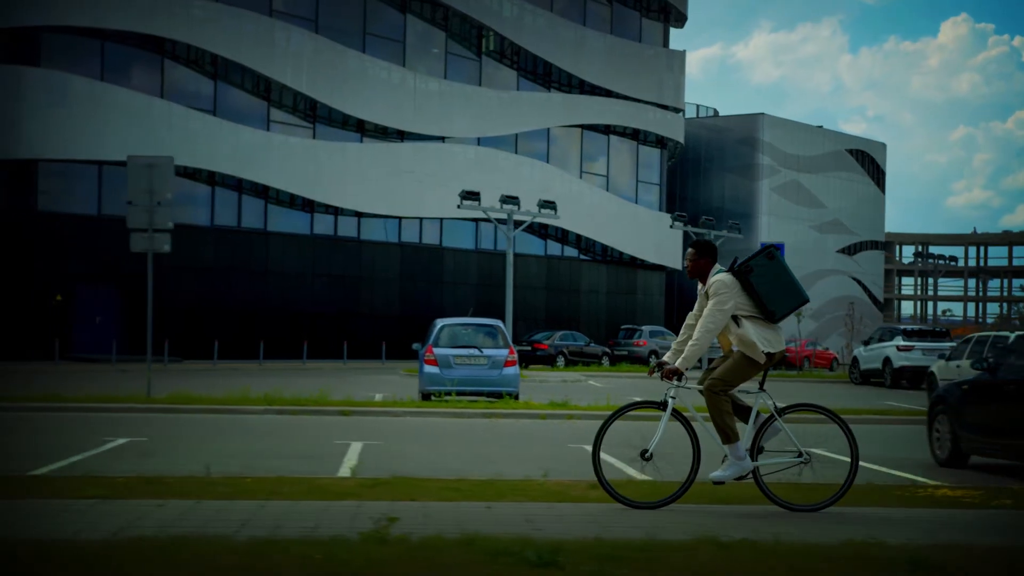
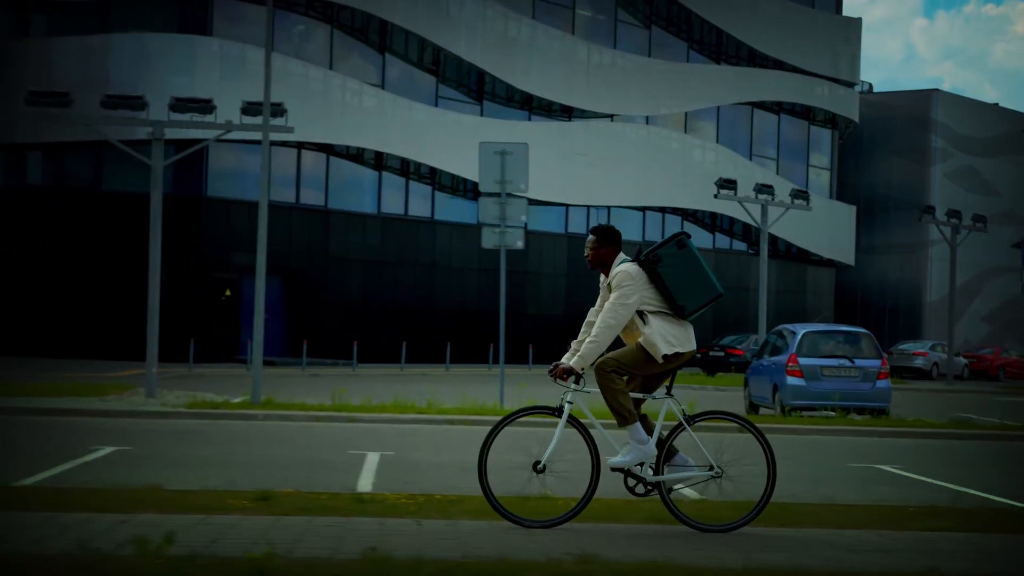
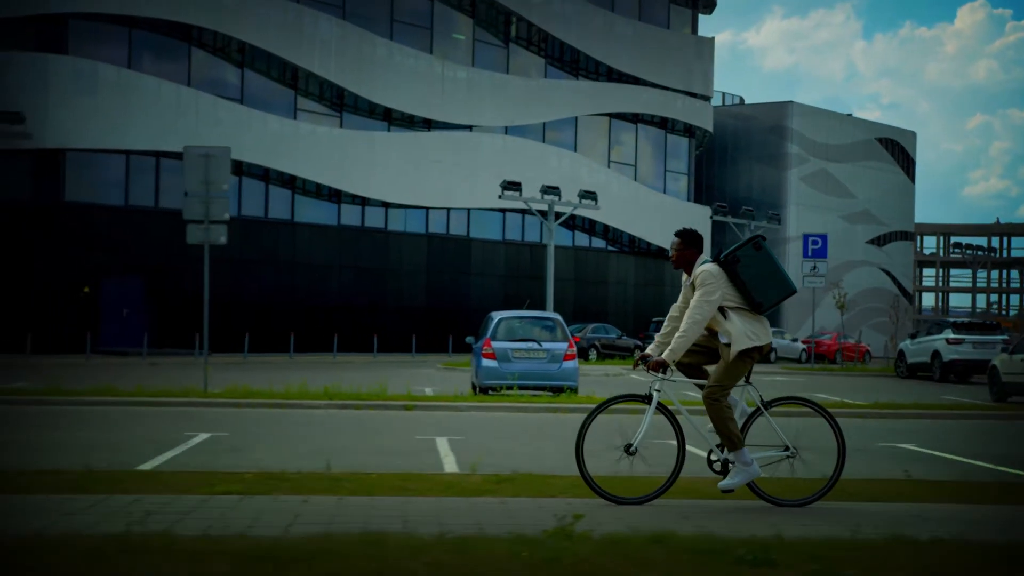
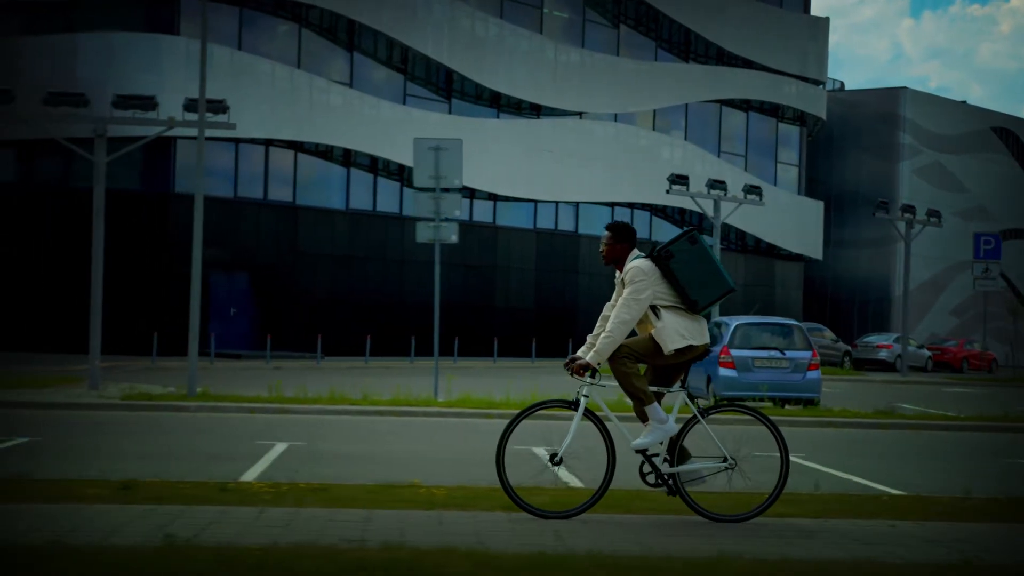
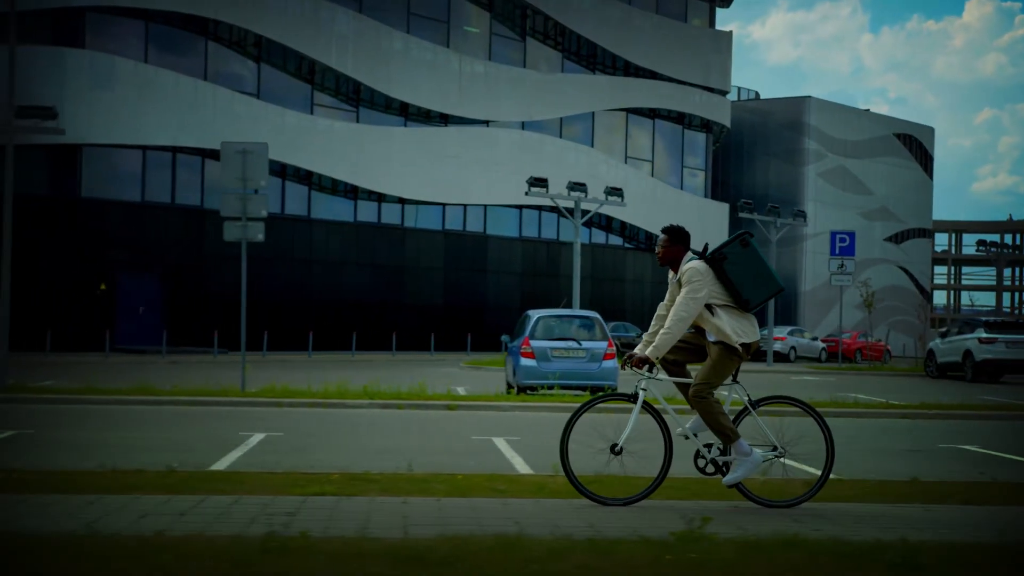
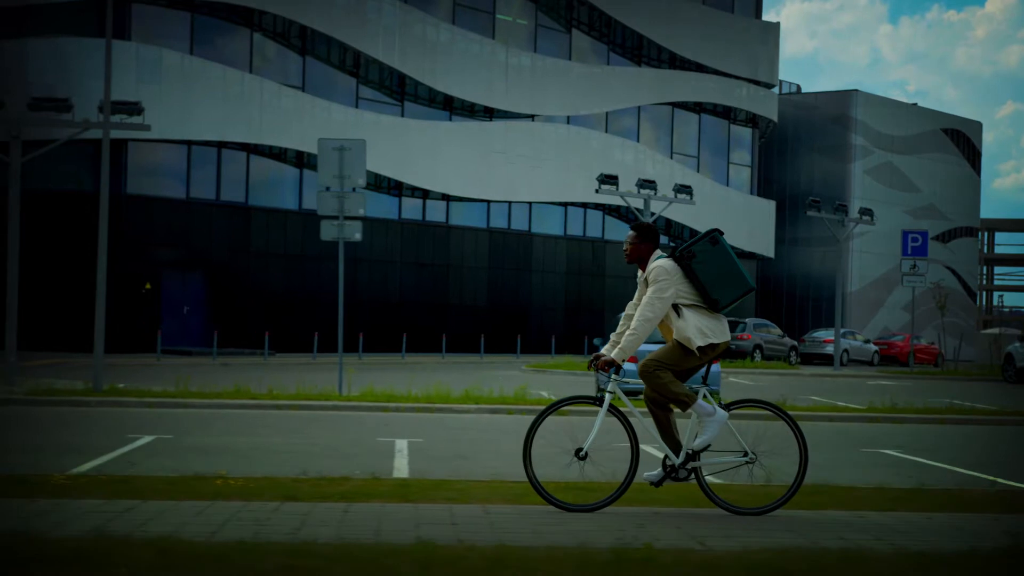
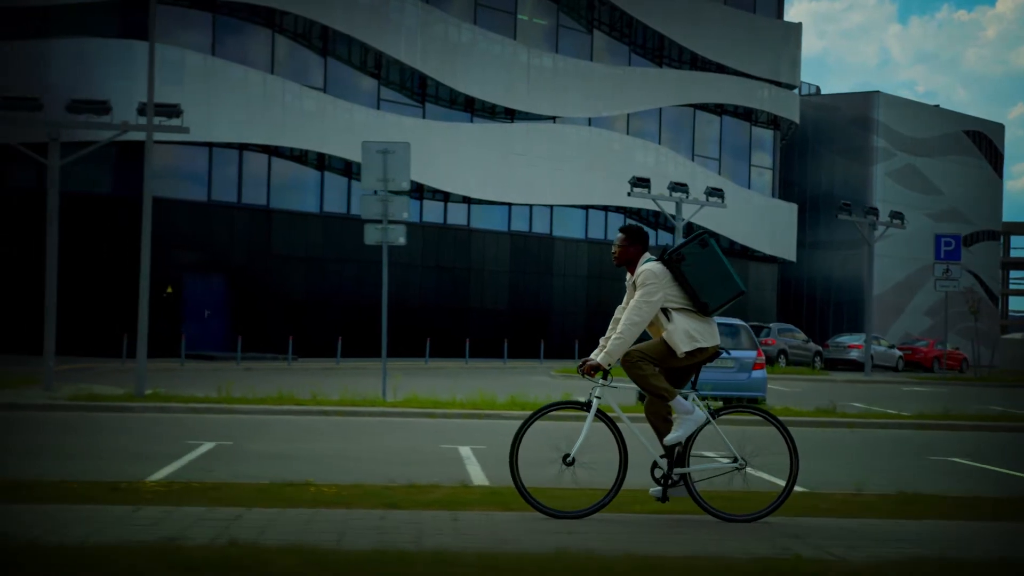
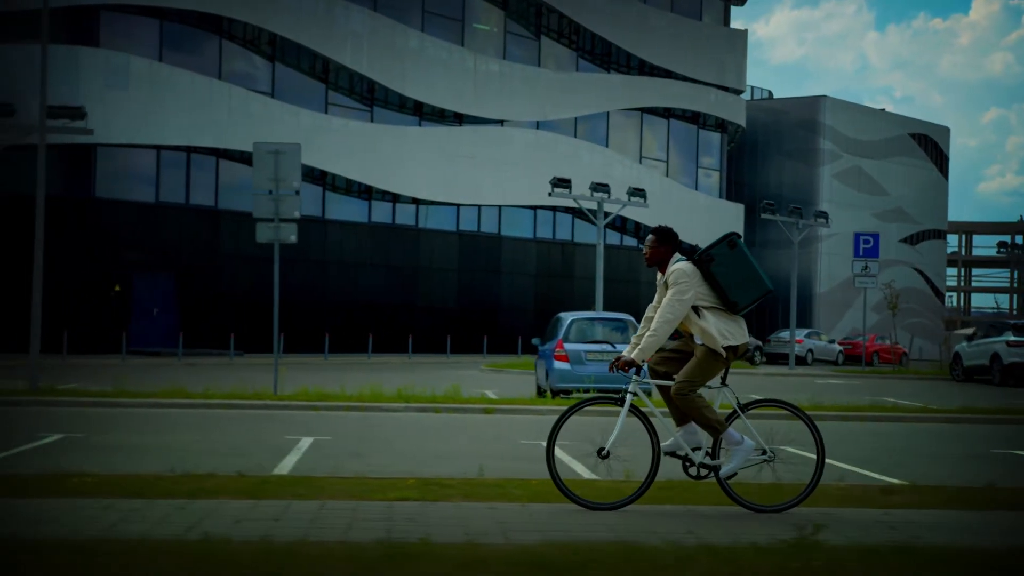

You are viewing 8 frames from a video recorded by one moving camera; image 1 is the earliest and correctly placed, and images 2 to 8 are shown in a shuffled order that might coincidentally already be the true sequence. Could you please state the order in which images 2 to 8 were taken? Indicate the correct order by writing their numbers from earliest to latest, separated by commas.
3, 5, 8, 6, 7, 4, 2
